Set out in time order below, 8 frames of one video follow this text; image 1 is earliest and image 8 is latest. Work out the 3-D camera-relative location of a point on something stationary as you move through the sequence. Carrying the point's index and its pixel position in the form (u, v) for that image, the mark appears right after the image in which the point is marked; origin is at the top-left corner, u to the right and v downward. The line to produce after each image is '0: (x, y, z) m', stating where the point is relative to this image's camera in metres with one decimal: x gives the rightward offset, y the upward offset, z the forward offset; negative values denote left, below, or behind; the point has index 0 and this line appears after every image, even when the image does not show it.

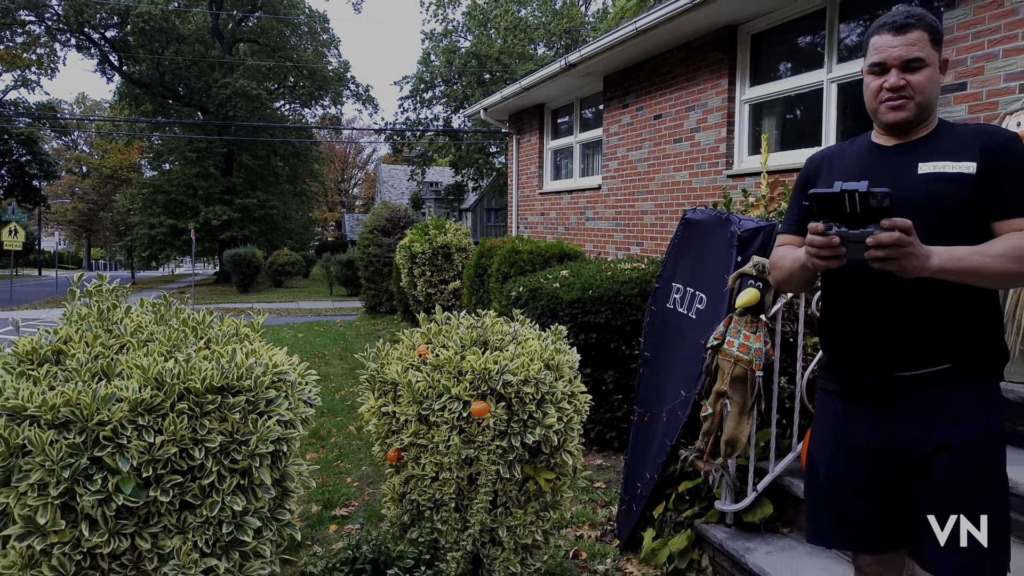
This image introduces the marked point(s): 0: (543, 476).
0: (+0.1, -0.5, +2.3) m
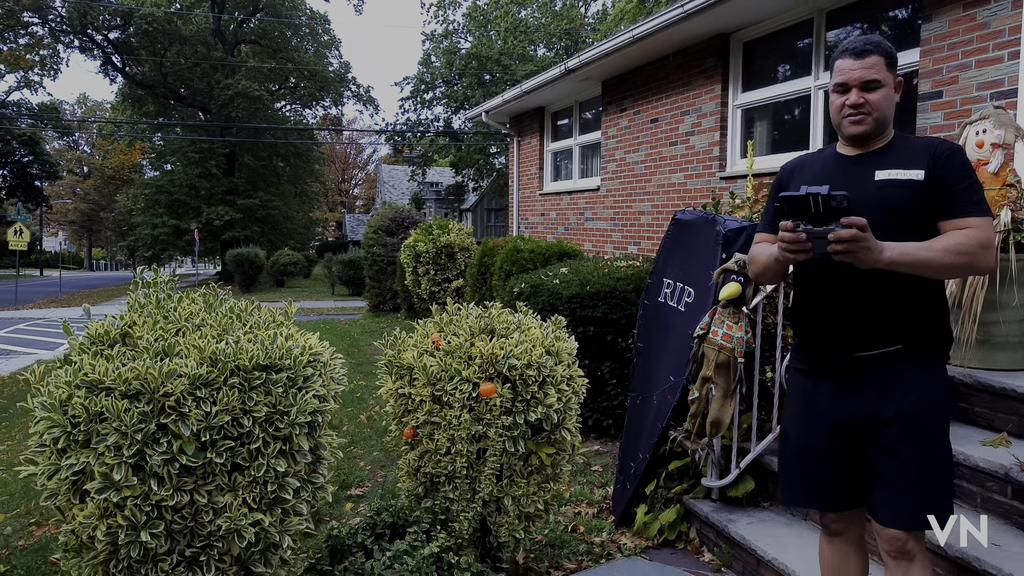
0: (+0.1, -0.5, +2.5) m
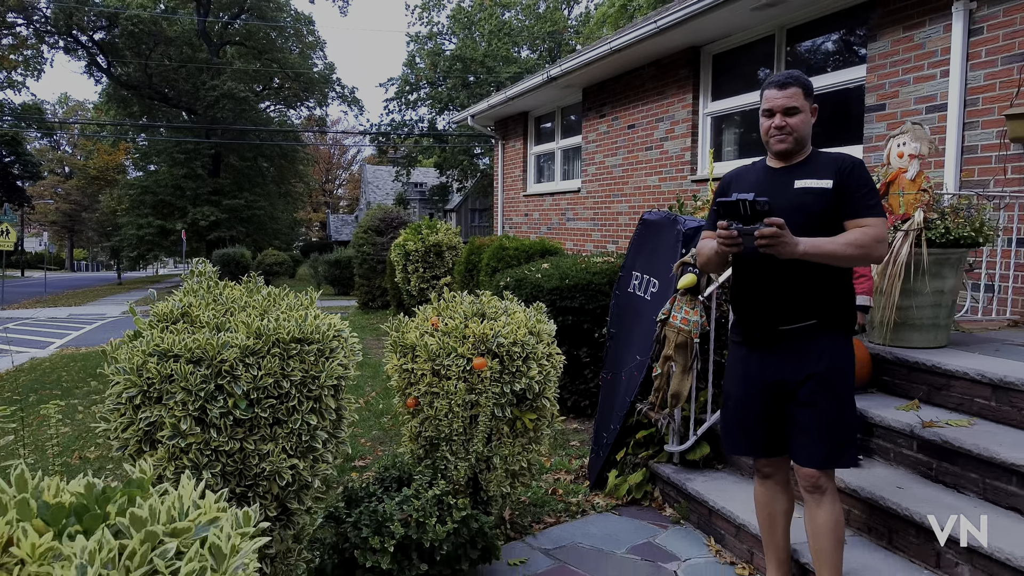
0: (+0.1, -0.5, +3.0) m
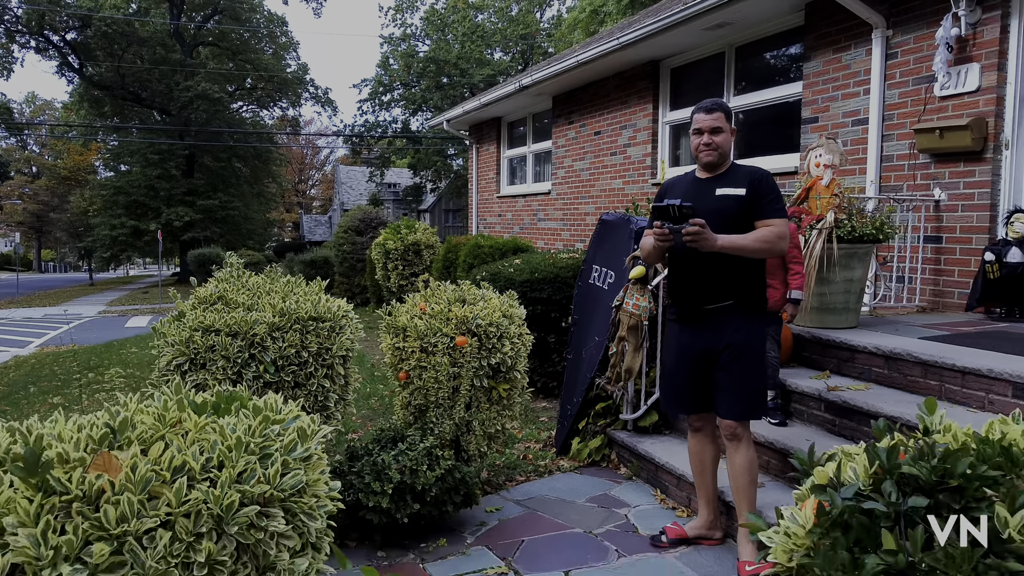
0: (0.0, -0.4, +3.5) m
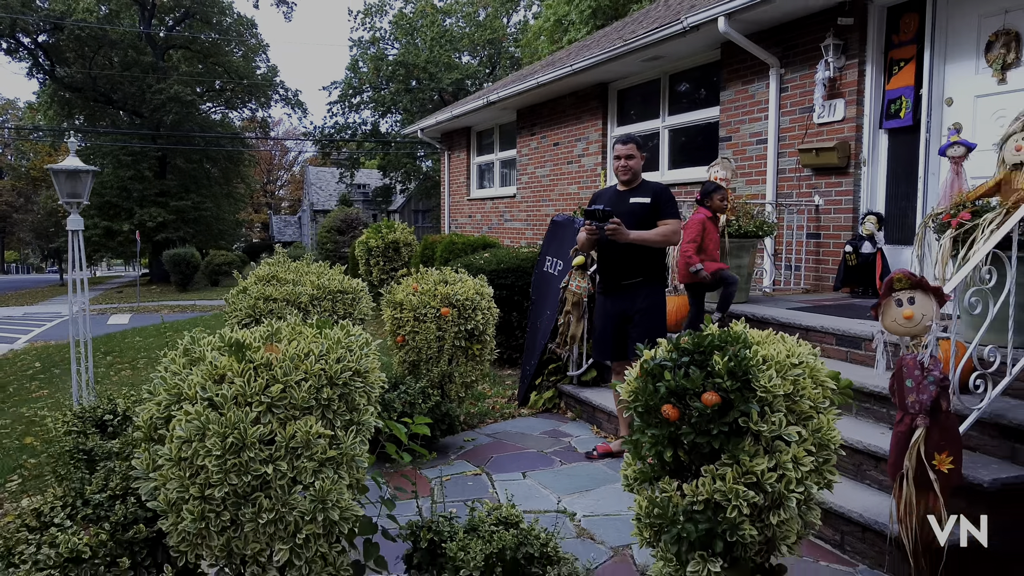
0: (-0.2, -0.3, +4.6) m
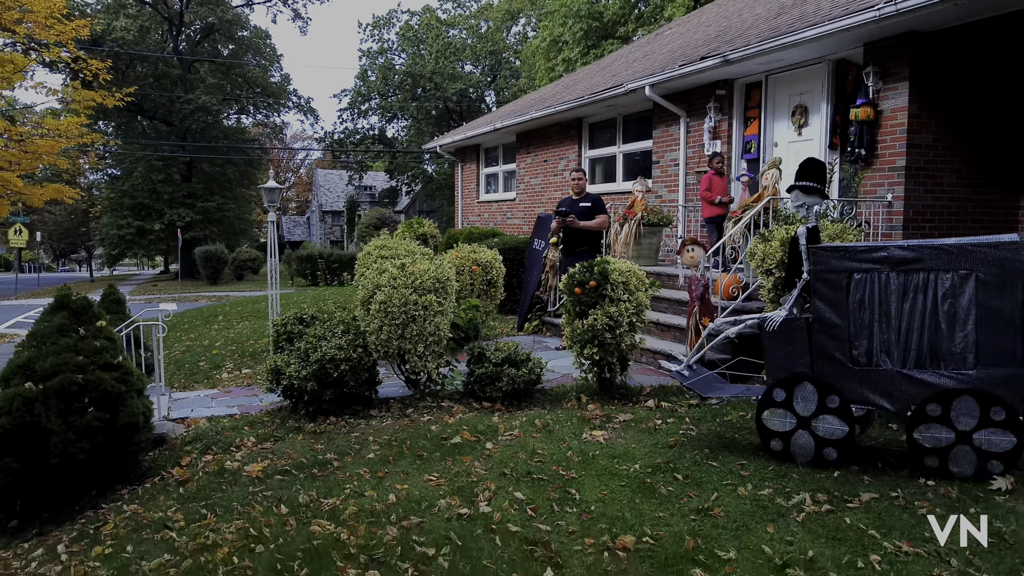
0: (-0.2, 0.0, +7.9) m
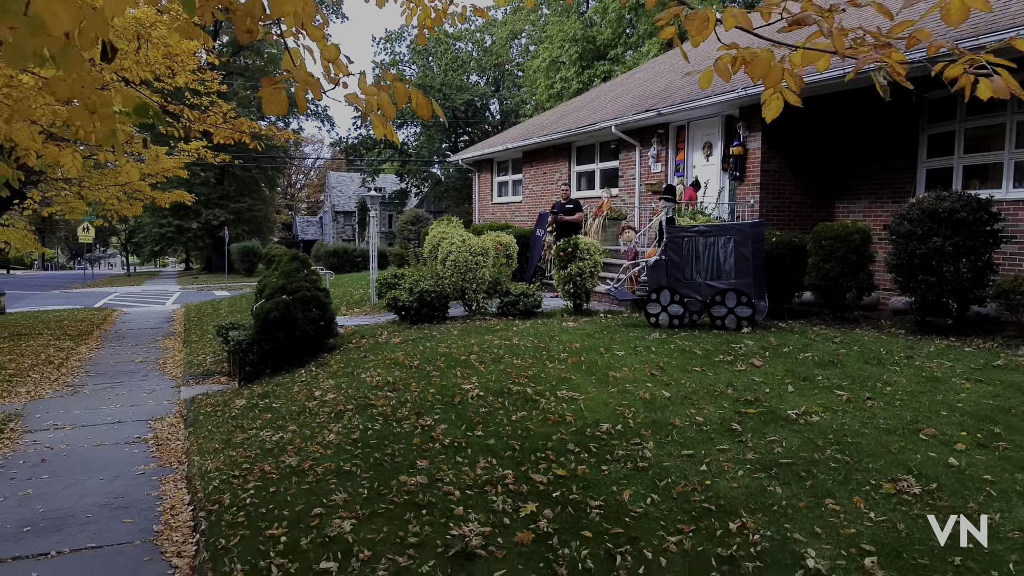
0: (0.0, +0.4, +12.2) m
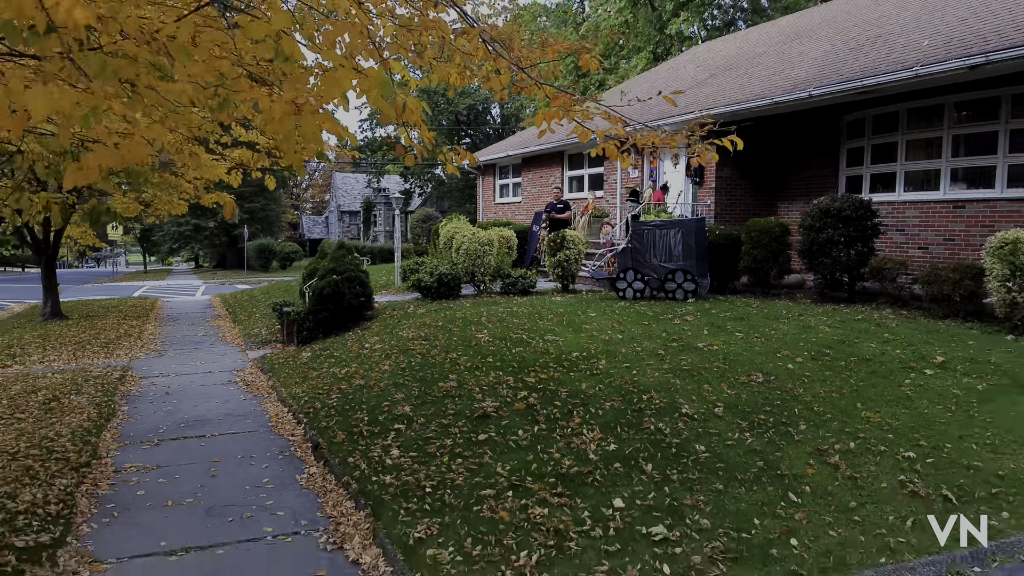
0: (0.0, +0.6, +14.6) m
